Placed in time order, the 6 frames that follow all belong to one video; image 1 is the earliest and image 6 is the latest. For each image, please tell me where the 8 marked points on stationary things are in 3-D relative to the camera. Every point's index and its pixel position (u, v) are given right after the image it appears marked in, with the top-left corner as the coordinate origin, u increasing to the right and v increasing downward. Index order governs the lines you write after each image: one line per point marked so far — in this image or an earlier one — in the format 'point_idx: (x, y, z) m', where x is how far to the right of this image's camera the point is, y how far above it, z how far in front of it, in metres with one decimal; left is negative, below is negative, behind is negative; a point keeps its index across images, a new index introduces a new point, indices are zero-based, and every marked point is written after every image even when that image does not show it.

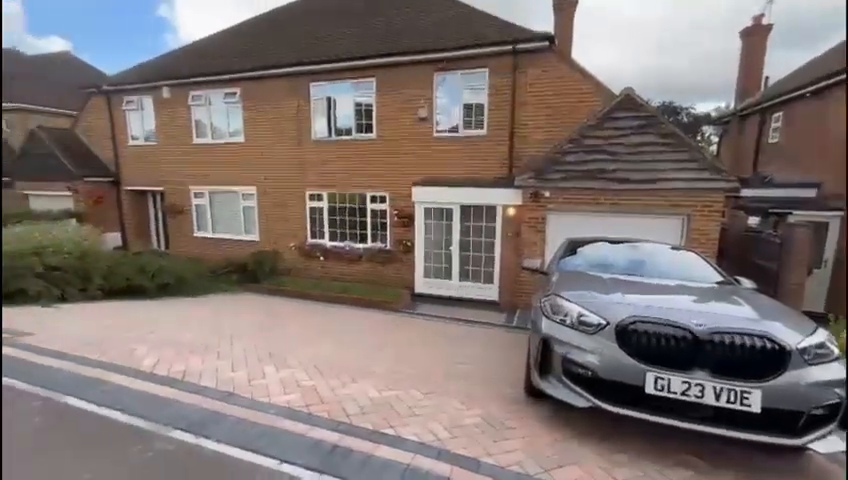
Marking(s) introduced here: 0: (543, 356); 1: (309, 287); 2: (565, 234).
0: (+1.1, -1.0, +3.4) m
1: (-3.4, -1.3, +11.4) m
2: (+3.5, +0.2, +9.6) m
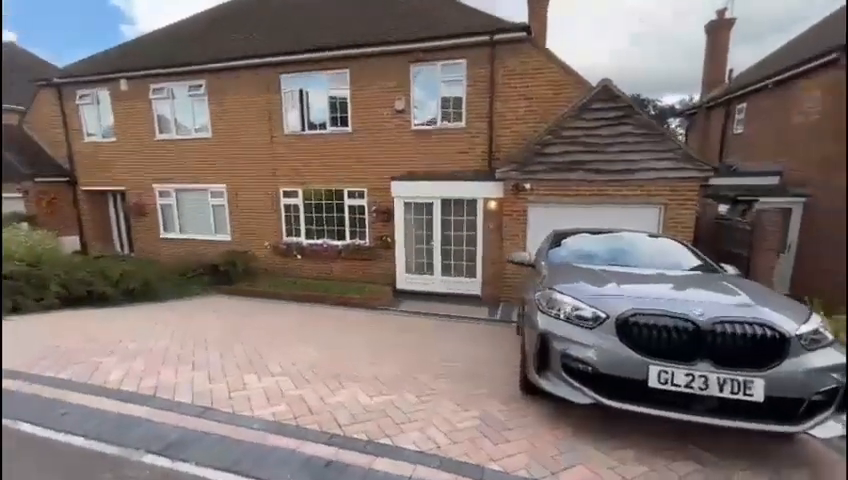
0: (+1.0, -1.0, +3.3) m
1: (-3.9, -1.3, +11.0) m
2: (+3.1, +0.4, +9.6) m
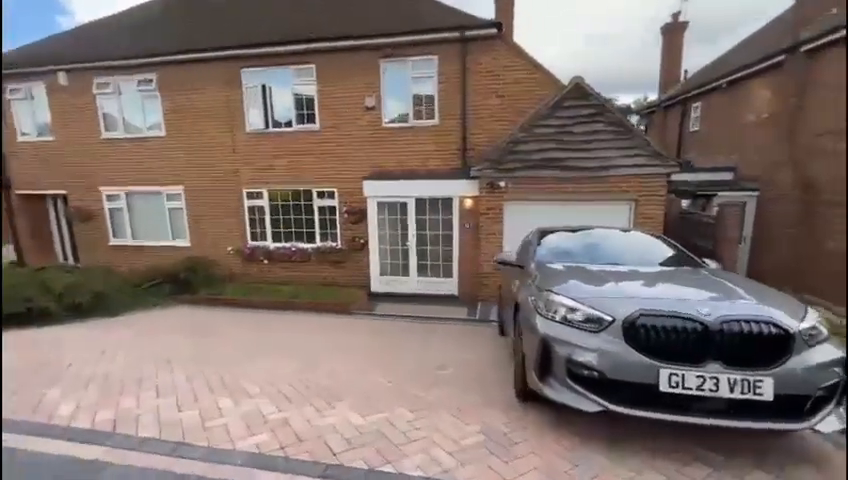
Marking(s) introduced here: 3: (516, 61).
0: (+1.0, -1.0, +3.2) m
1: (-4.6, -1.4, +10.4) m
2: (+2.5, +0.5, +9.6) m
3: (+2.4, +4.7, +10.1) m
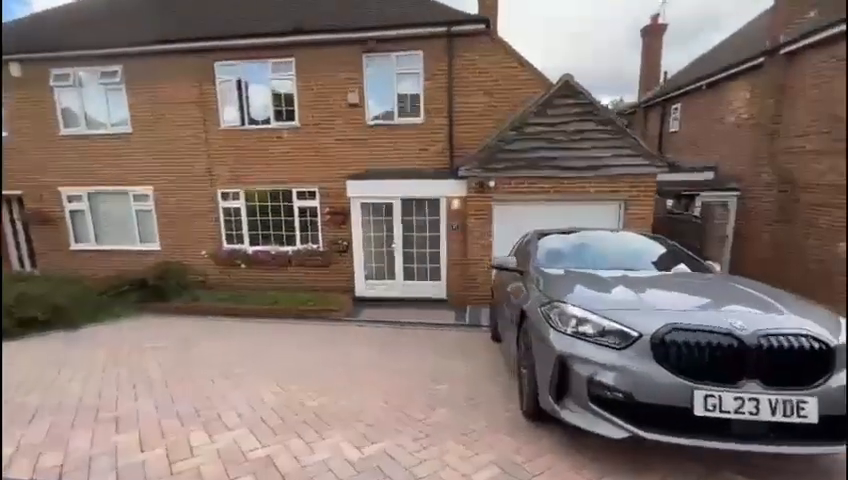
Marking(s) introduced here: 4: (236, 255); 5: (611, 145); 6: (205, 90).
0: (+1.0, -1.0, +2.9) m
1: (-4.9, -1.5, +9.8) m
2: (+2.1, +0.4, +9.4) m
3: (+2.0, +4.6, +9.8) m
4: (-5.5, -0.4, +11.2) m
5: (+4.2, +2.2, +8.7) m
6: (-6.2, +4.2, +10.8) m
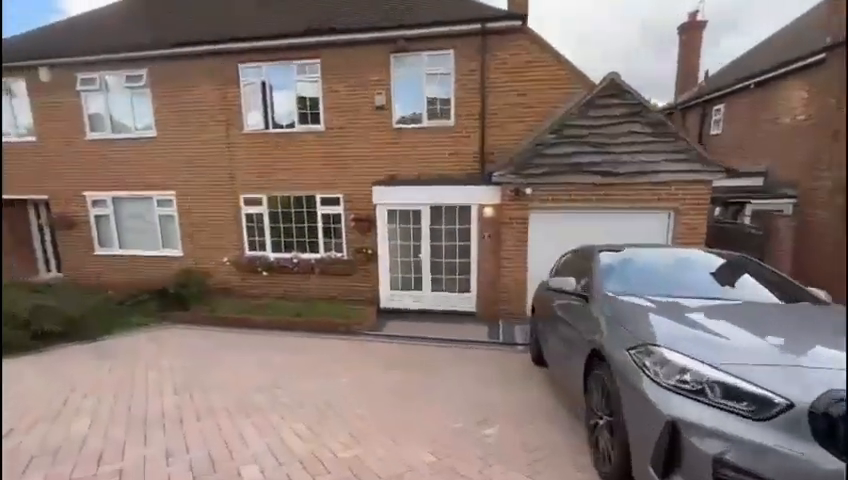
0: (+1.4, -1.2, +2.3) m
1: (-4.2, -1.7, +9.4) m
2: (+2.8, +0.2, +8.7) m
3: (+2.8, +4.4, +9.2) m
4: (-4.7, -0.6, +10.9) m
5: (+4.9, +1.9, +8.0) m
6: (-5.4, +4.0, +10.5) m
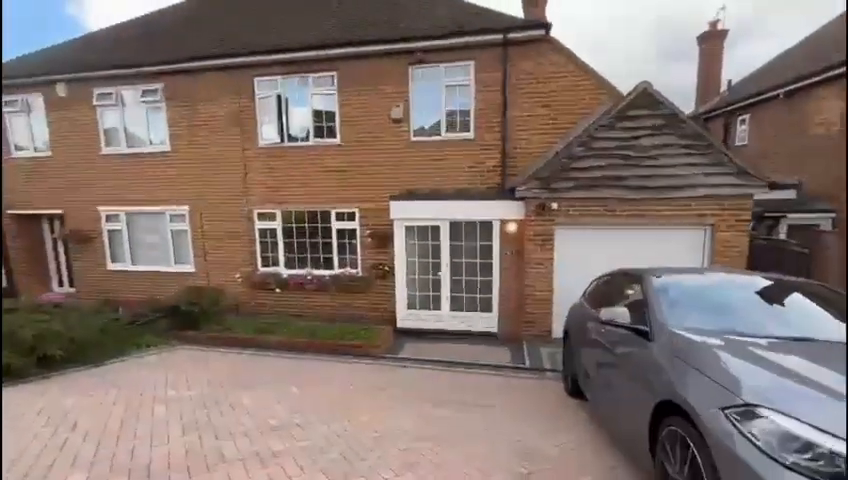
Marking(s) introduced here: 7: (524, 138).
0: (+1.7, -1.4, +1.8) m
1: (-3.8, -2.1, +9.1) m
2: (+3.3, -0.2, +8.3) m
3: (+3.2, +4.0, +8.8) m
4: (-4.2, -1.1, +10.6) m
5: (+5.3, +1.5, +7.5) m
6: (-4.9, +3.6, +10.4) m
7: (+2.4, +2.4, +9.1) m
